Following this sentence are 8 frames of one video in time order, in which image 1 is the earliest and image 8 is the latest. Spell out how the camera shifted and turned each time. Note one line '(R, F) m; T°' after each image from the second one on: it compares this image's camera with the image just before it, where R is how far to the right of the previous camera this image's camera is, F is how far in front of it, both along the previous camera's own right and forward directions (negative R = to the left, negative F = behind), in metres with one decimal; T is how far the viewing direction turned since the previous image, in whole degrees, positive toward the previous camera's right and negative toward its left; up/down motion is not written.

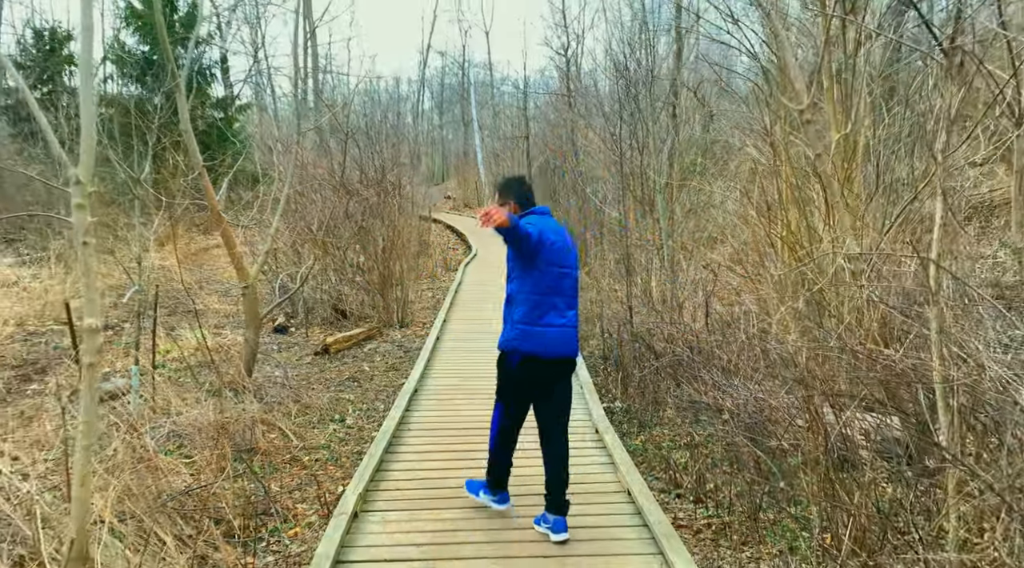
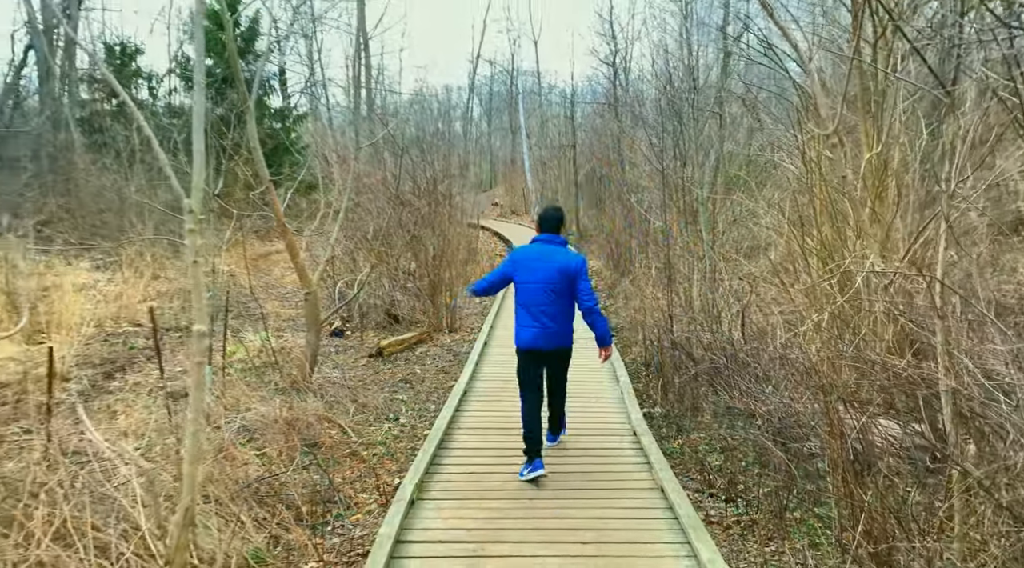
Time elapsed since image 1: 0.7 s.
(0.0, -0.3) m; -4°
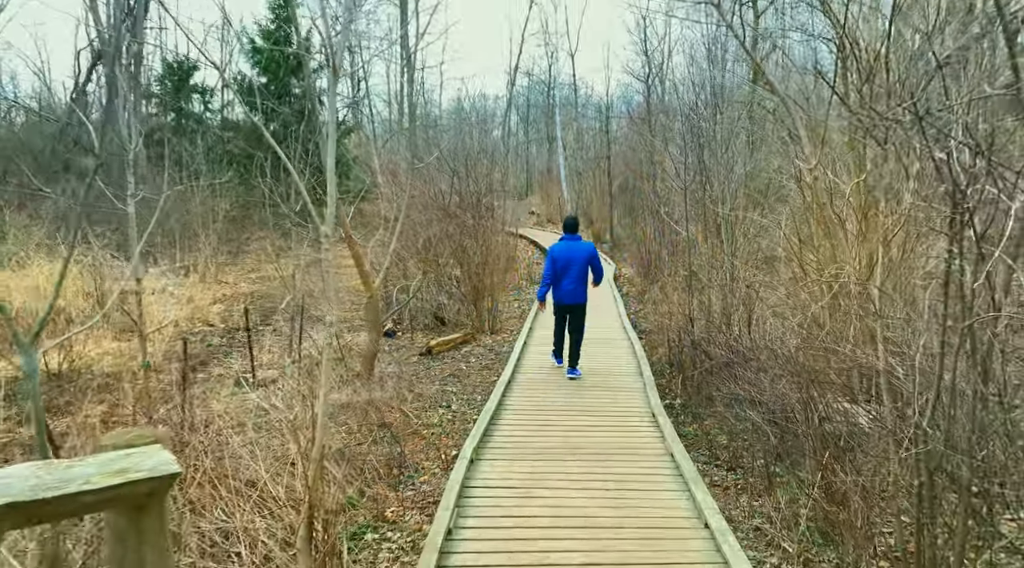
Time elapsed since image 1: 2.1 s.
(0.0, -0.9) m; -3°
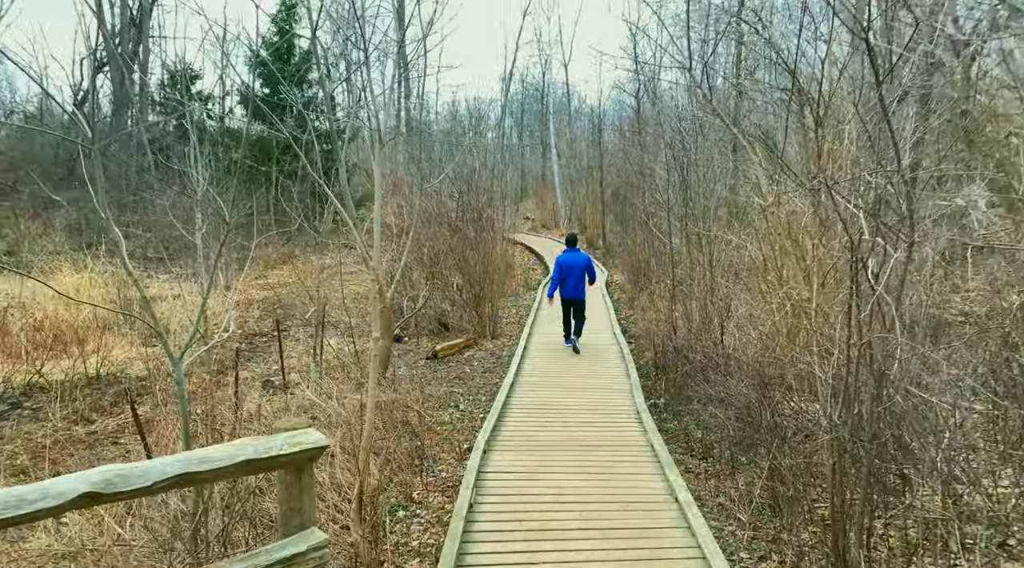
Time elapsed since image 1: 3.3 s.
(-0.1, -0.8) m; 0°
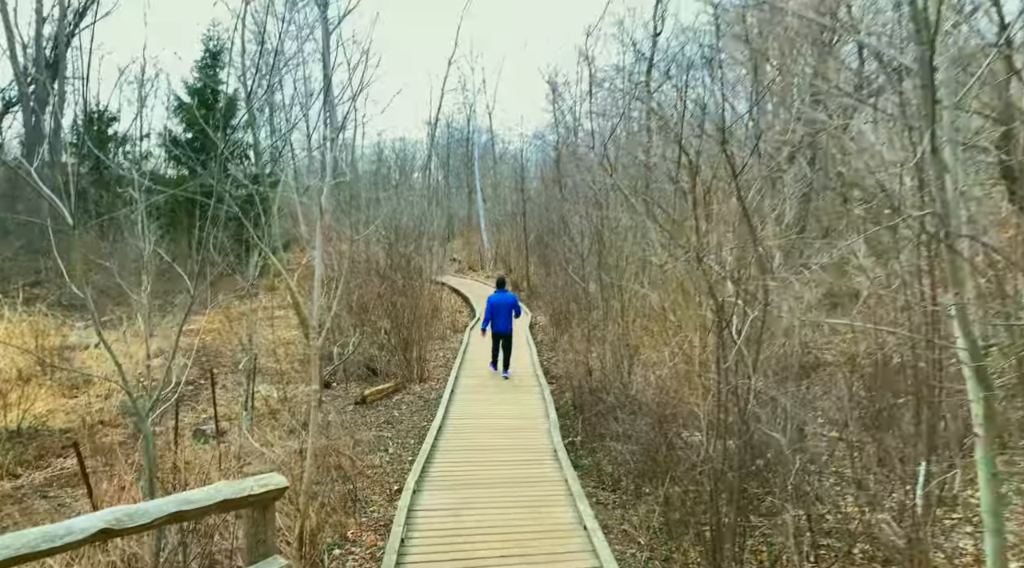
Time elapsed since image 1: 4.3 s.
(0.0, -0.6) m; +6°
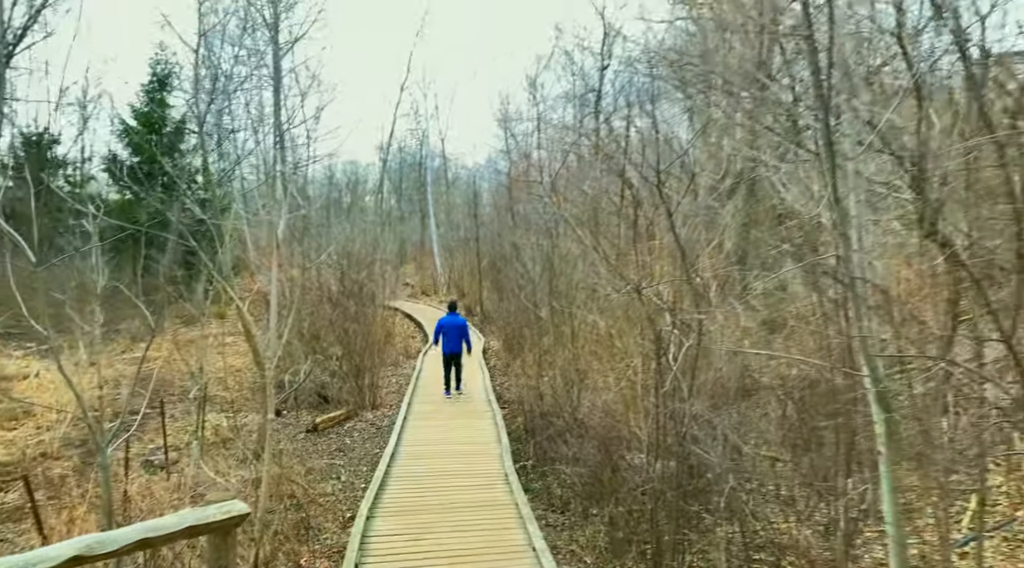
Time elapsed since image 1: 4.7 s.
(0.0, -0.2) m; +4°
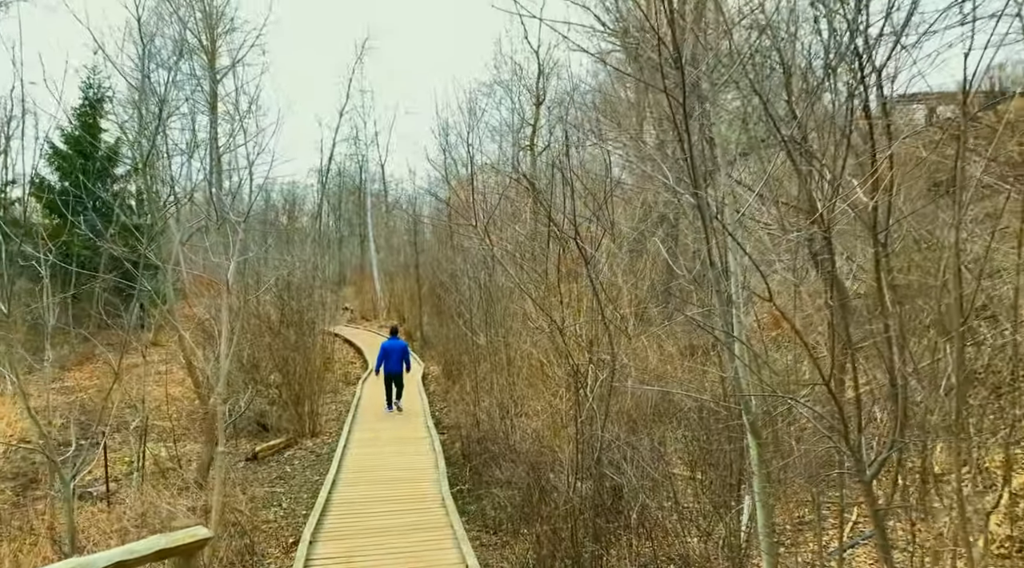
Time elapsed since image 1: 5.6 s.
(0.0, -0.5) m; +5°
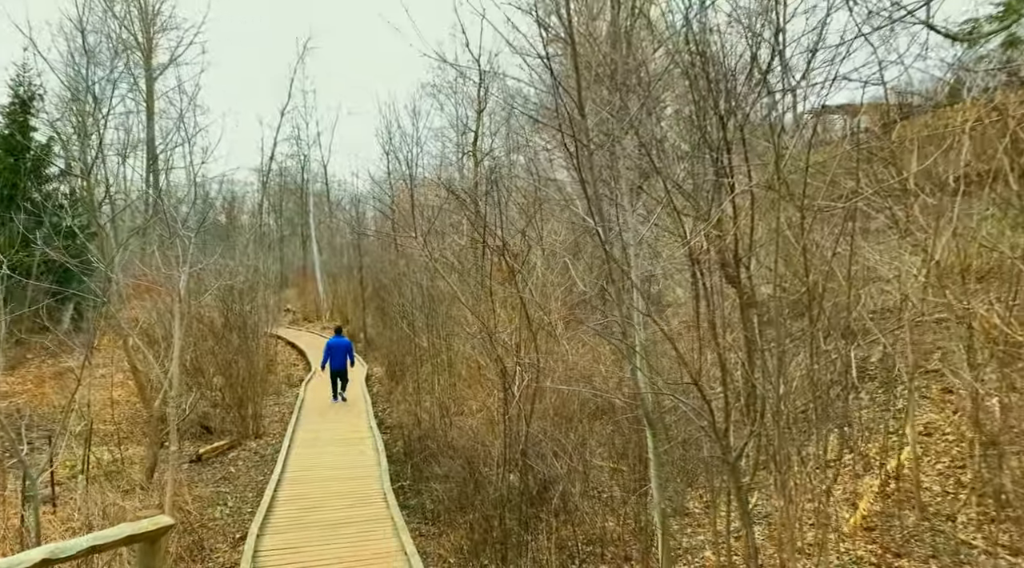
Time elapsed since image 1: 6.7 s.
(+0.1, -0.5) m; +4°
